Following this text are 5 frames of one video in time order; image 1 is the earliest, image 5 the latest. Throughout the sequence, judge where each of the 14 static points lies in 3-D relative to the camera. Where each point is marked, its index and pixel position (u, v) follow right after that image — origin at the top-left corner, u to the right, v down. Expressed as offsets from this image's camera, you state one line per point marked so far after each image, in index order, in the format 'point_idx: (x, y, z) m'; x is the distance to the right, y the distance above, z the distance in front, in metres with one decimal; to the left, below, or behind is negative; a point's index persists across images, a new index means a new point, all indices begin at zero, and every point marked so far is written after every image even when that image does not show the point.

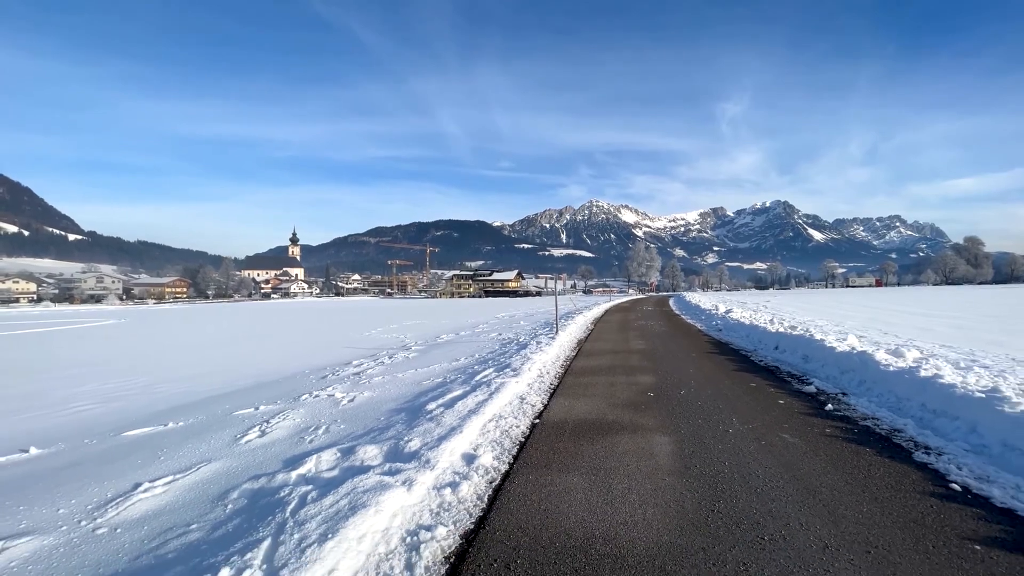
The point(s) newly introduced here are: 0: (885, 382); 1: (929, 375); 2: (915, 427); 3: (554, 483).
0: (+5.3, -1.3, +7.1) m
1: (+5.7, -1.2, +6.9) m
2: (+4.3, -1.5, +5.4) m
3: (+0.4, -1.6, +4.1) m
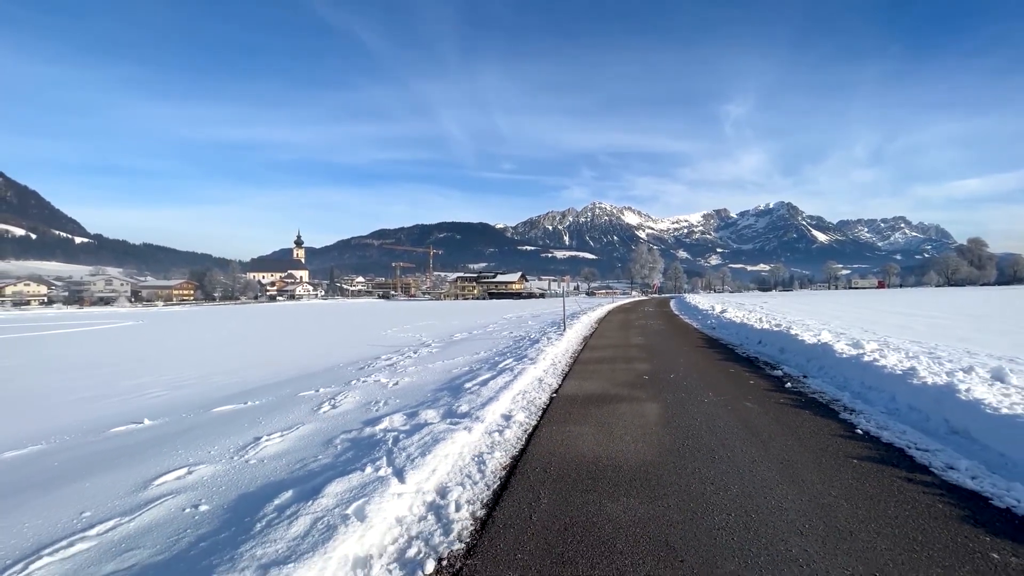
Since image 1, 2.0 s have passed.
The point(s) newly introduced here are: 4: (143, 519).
0: (+5.7, -1.4, +8.7) m
1: (+6.1, -1.2, +8.5) m
2: (+4.6, -1.5, +6.9) m
3: (+0.7, -1.6, +5.7) m
4: (-3.0, -1.9, +4.1) m
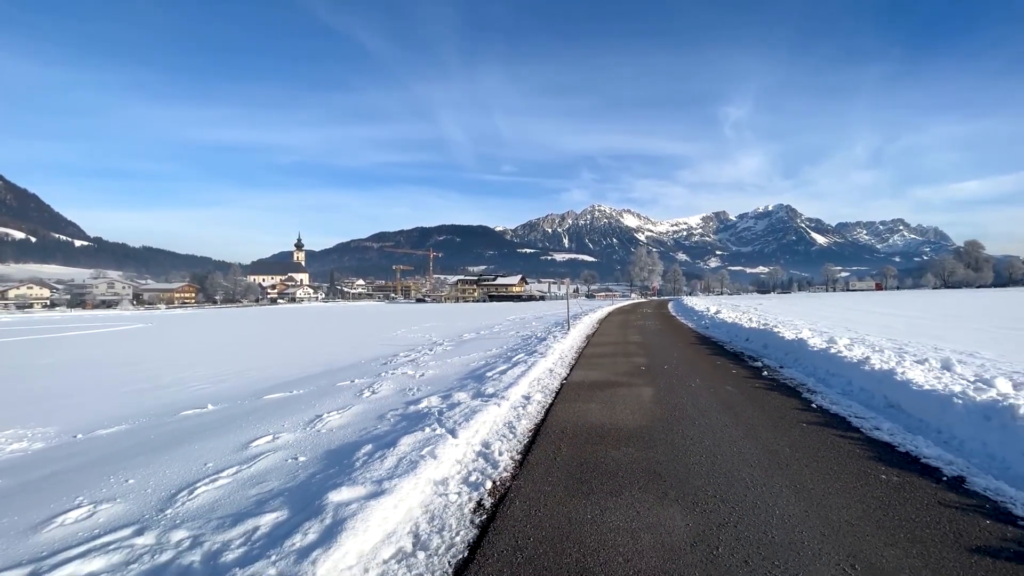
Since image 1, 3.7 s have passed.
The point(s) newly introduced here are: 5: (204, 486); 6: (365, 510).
0: (+5.9, -1.4, +10.0) m
1: (+6.4, -1.2, +9.8) m
2: (+4.9, -1.5, +8.2) m
3: (+1.0, -1.6, +7.0) m
4: (-2.7, -1.9, +5.4) m
5: (-3.0, -1.9, +4.8) m
6: (-1.1, -1.6, +3.7) m
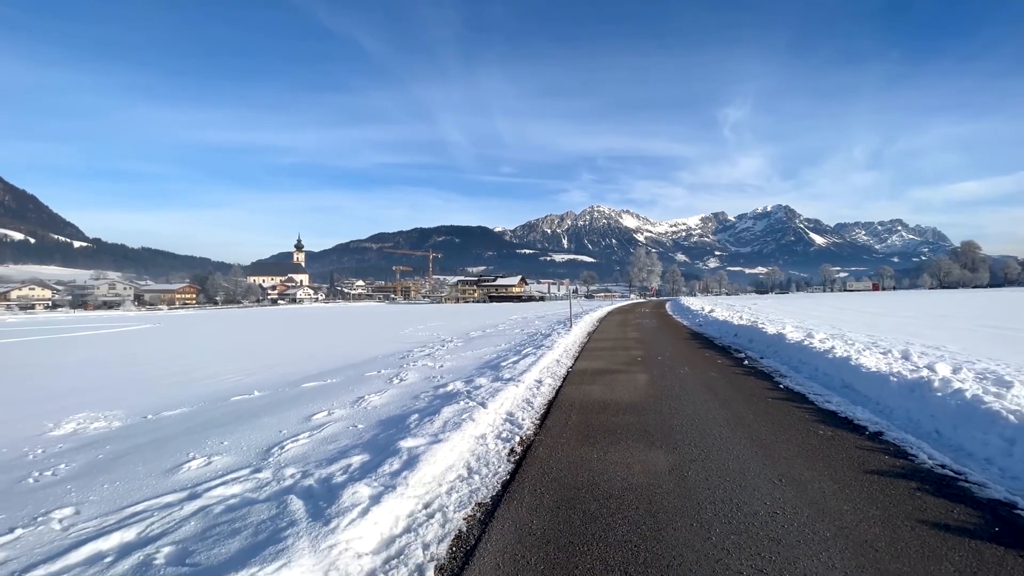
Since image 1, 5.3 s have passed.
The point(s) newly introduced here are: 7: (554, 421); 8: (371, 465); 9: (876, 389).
0: (+6.2, -1.4, +11.2) m
1: (+6.6, -1.2, +11.0) m
2: (+5.2, -1.5, +9.5) m
3: (+1.2, -1.6, +8.3) m
4: (-2.4, -1.9, +6.7) m
5: (-2.7, -1.9, +6.1) m
6: (-0.8, -1.6, +5.0) m
7: (+0.5, -1.6, +6.2) m
8: (-1.3, -1.7, +4.7) m
9: (+5.1, -1.4, +7.0) m
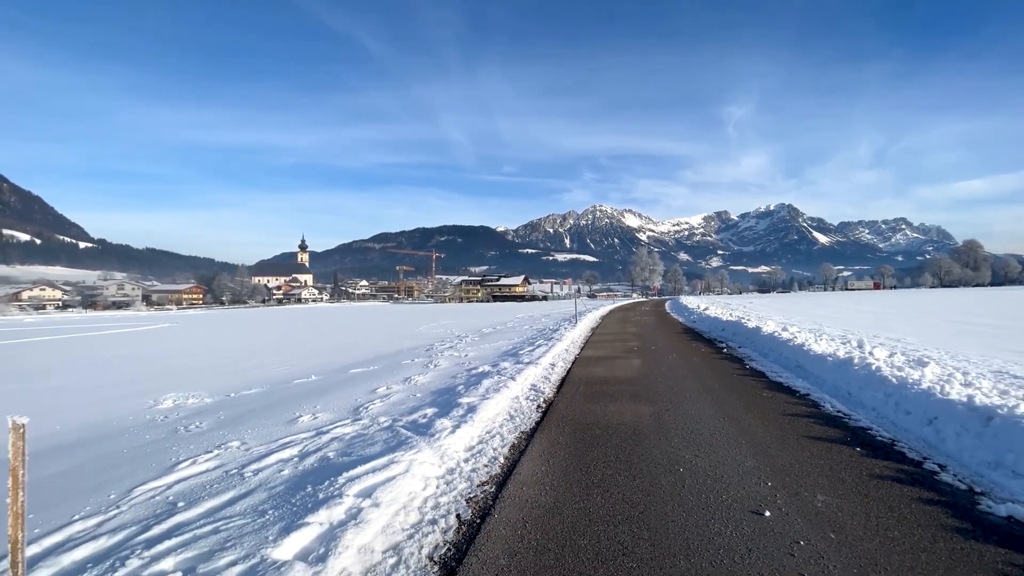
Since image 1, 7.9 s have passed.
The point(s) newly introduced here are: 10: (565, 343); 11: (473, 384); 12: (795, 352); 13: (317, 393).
0: (+6.6, -1.4, +13.2) m
1: (+7.0, -1.2, +13.0) m
2: (+5.6, -1.5, +11.5) m
3: (+1.6, -1.6, +10.3) m
4: (-2.1, -1.9, +8.7) m
5: (-2.3, -1.9, +8.1) m
6: (-0.4, -1.6, +7.0) m
7: (+0.9, -1.7, +8.2) m
8: (-0.9, -1.7, +6.8) m
9: (+5.5, -1.4, +9.0) m
10: (+1.5, -1.6, +13.8) m
11: (-0.7, -1.7, +8.7) m
12: (+5.9, -1.4, +10.6) m
13: (-4.1, -2.2, +10.4) m
